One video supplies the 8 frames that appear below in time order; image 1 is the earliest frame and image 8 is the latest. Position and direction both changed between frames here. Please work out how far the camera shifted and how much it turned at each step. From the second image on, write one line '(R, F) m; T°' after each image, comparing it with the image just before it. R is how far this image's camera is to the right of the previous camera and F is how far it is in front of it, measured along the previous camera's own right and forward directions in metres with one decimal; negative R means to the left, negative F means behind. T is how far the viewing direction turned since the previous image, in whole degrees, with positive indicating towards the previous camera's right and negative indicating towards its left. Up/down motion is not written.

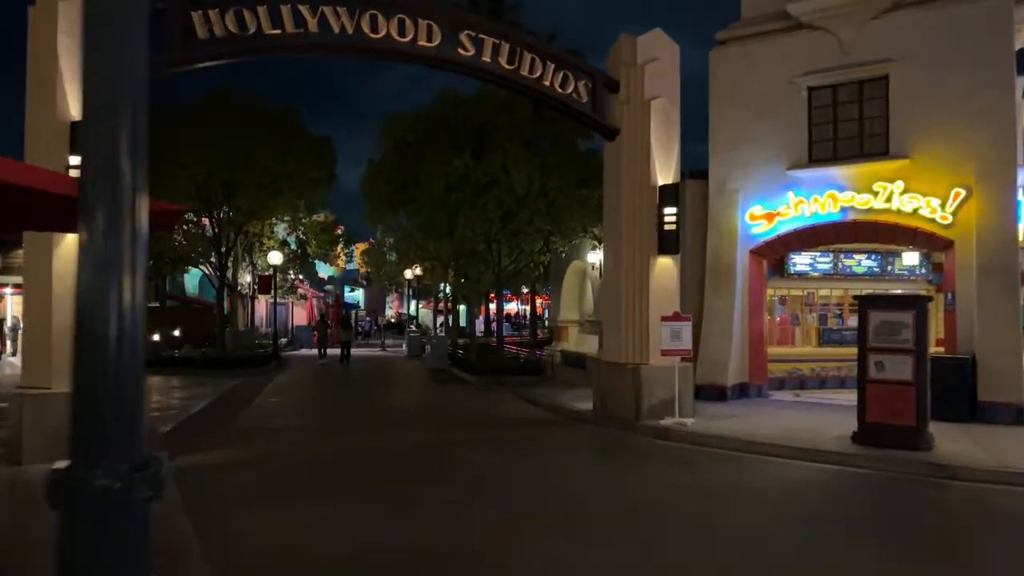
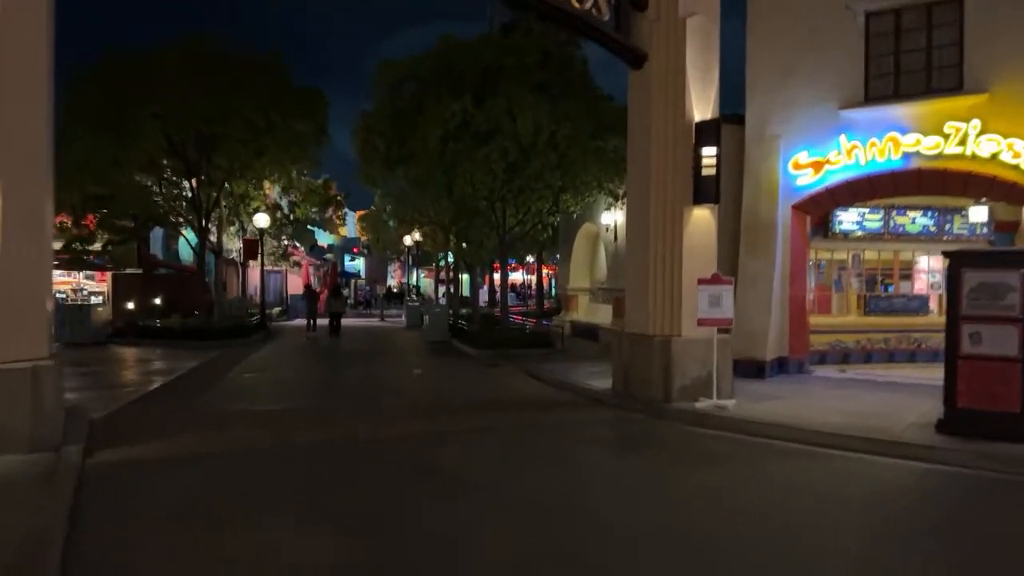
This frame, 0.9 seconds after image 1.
(0.0, +2.4) m; 0°
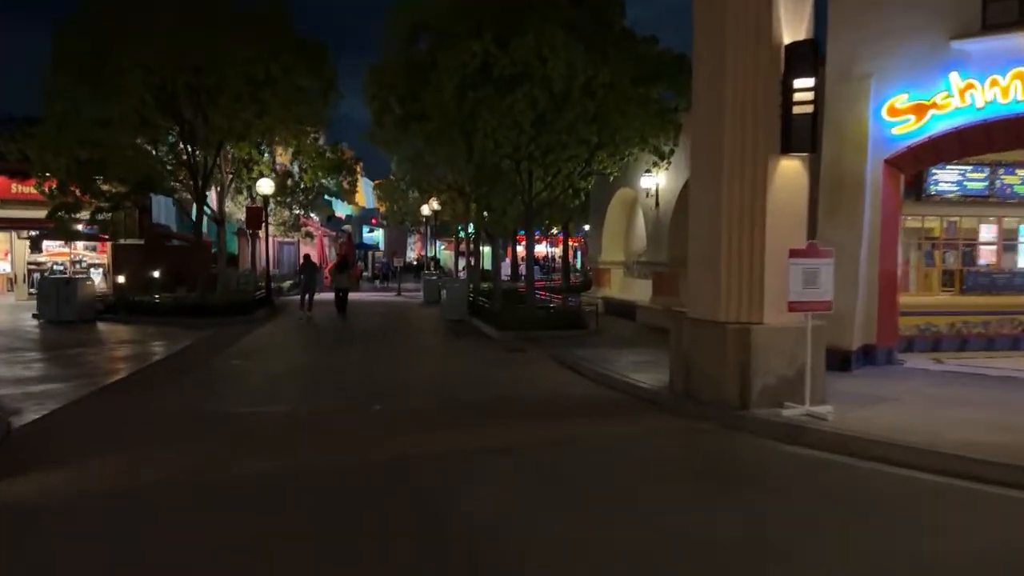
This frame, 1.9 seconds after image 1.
(-0.2, +2.6) m; -2°
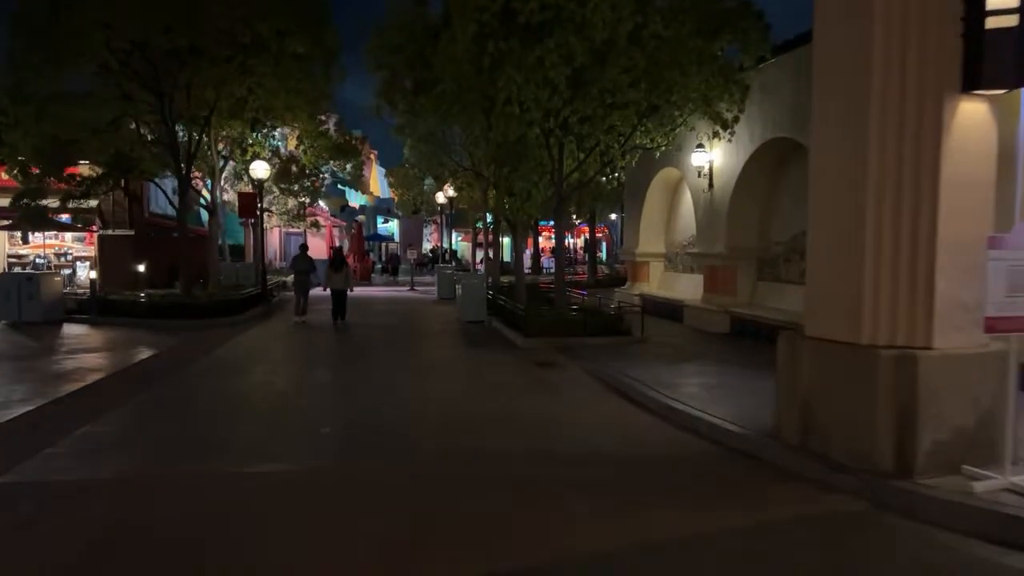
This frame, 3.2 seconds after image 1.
(-0.2, +3.1) m; -1°
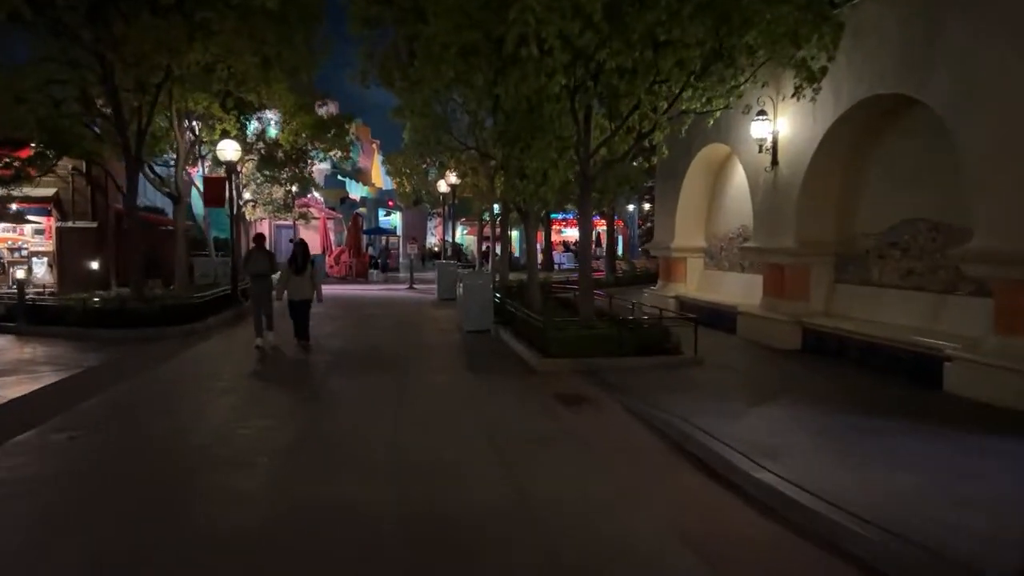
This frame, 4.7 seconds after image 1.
(-0.1, +3.5) m; -1°
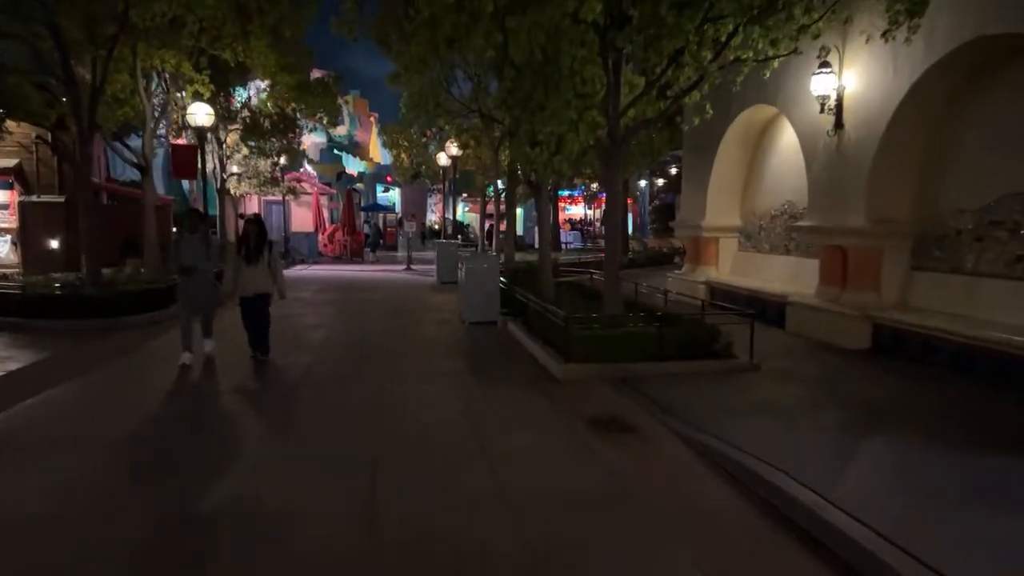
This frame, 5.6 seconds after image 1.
(-0.2, +2.2) m; 0°
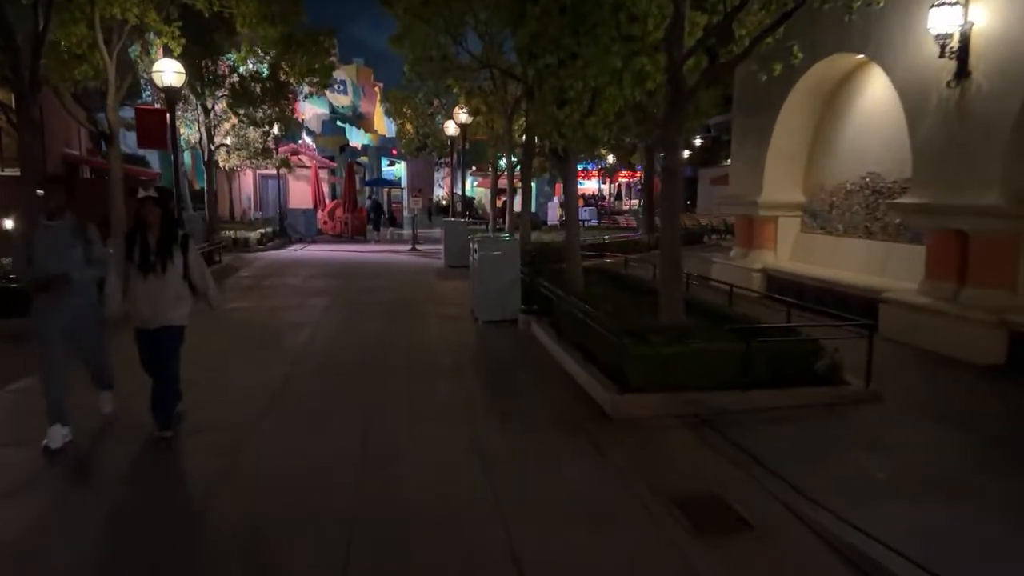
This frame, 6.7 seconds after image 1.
(-0.3, +2.5) m; -1°
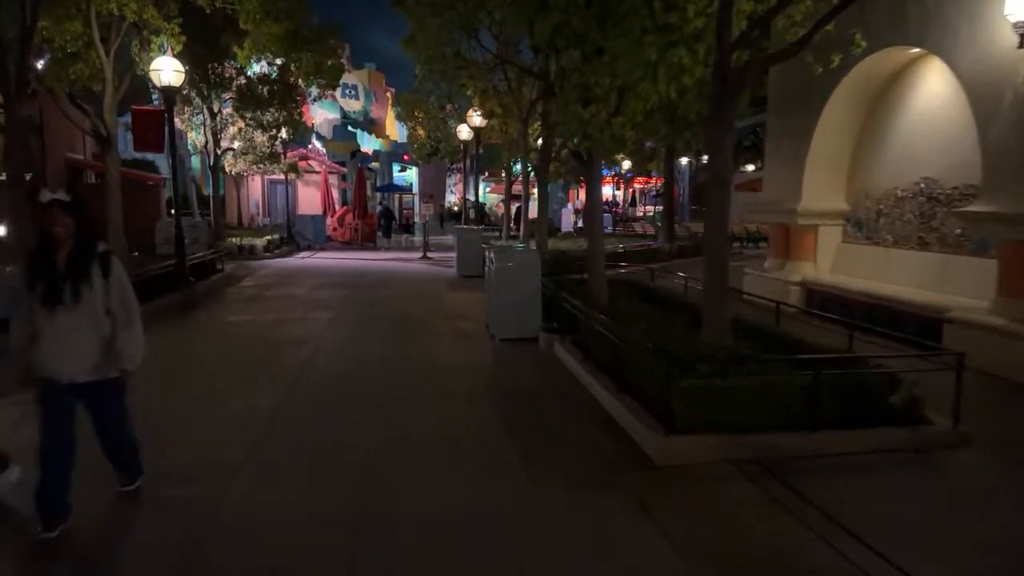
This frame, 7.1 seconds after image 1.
(-0.1, +1.0) m; -1°
